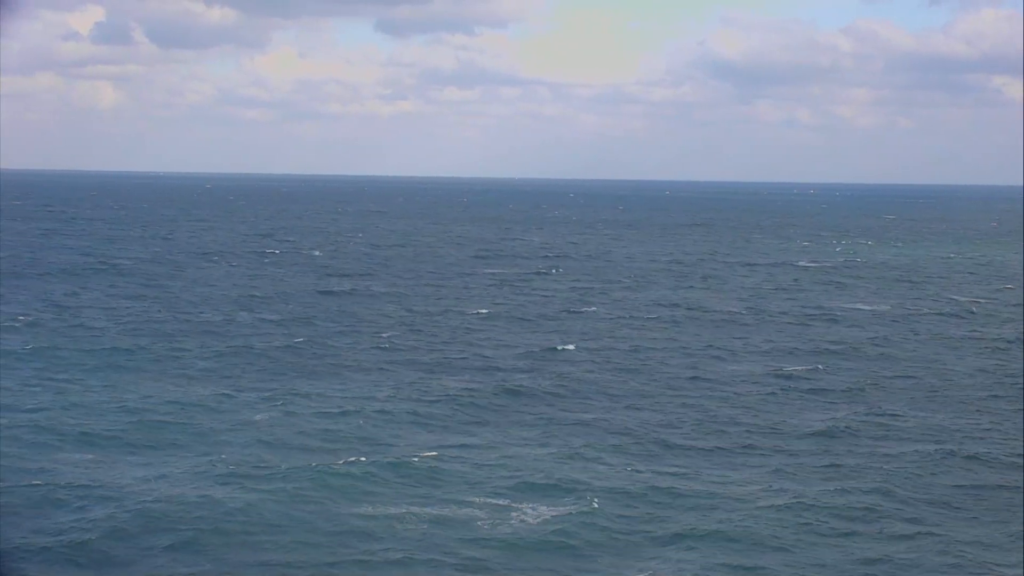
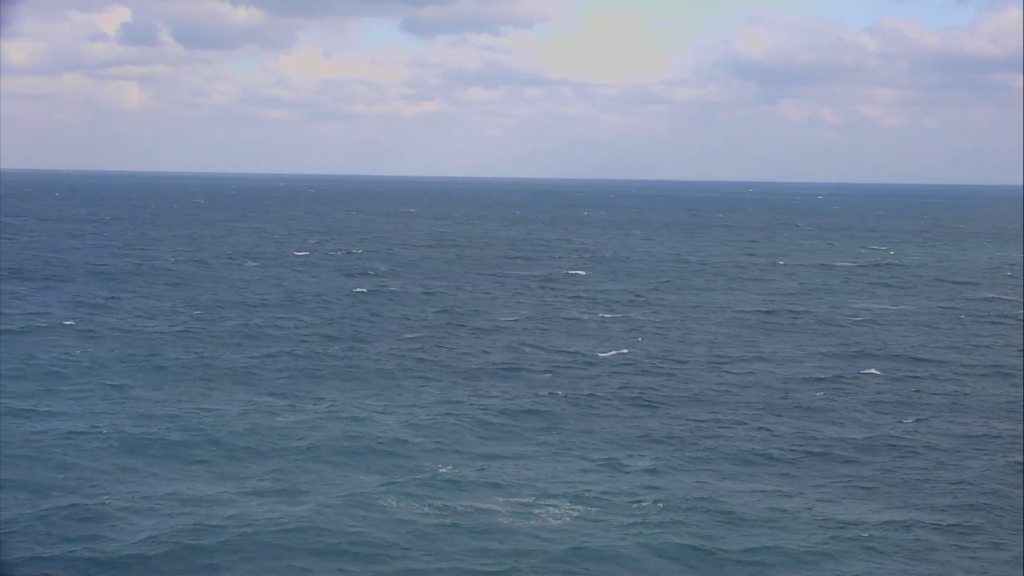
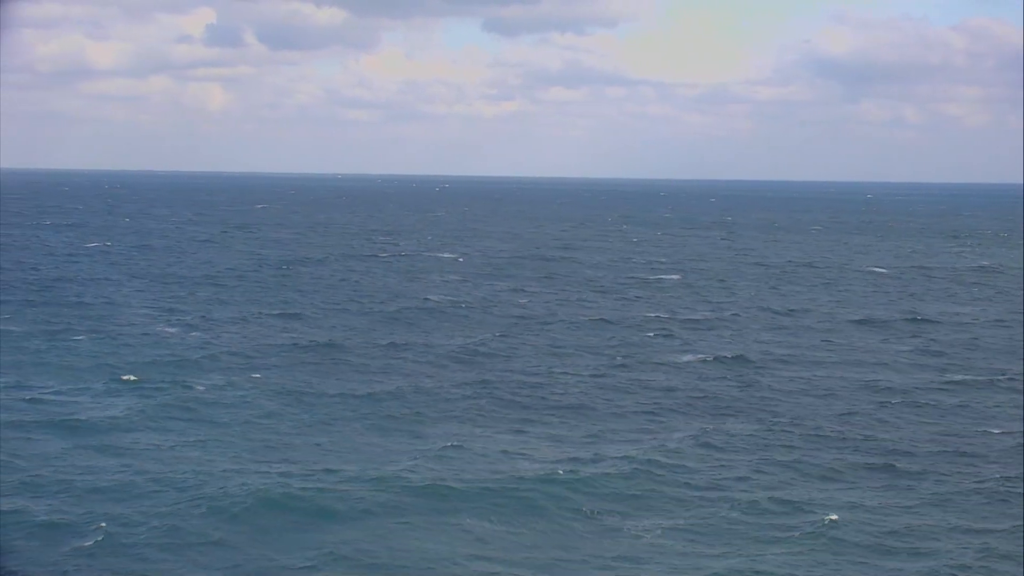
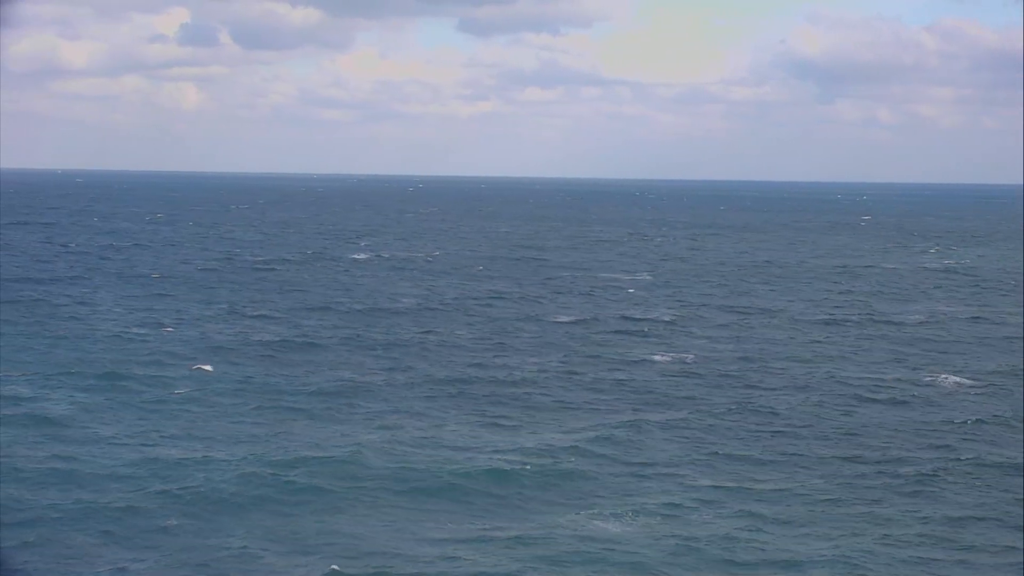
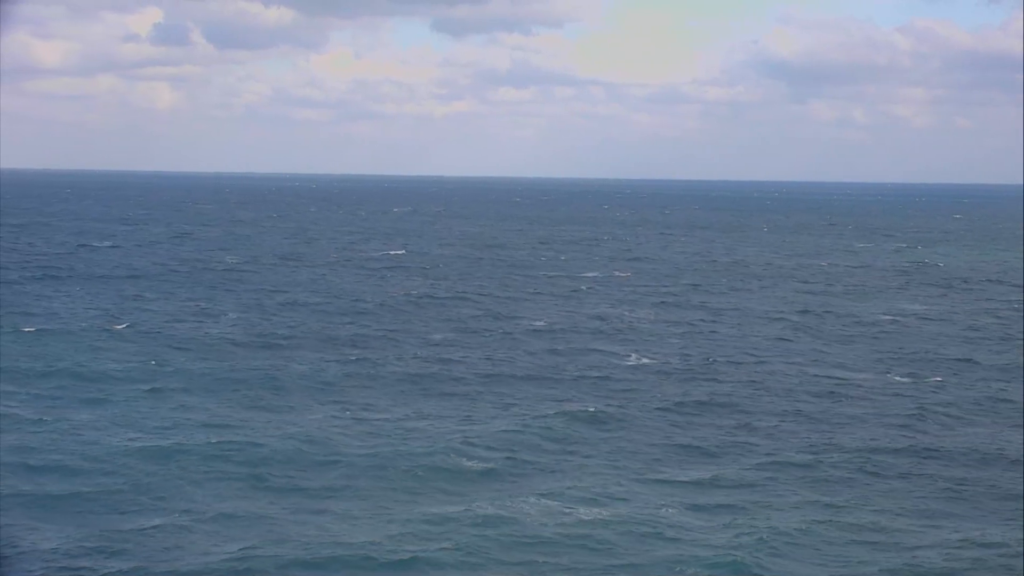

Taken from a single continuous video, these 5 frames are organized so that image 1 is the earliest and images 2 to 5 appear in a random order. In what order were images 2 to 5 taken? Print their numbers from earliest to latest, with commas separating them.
2, 5, 4, 3
